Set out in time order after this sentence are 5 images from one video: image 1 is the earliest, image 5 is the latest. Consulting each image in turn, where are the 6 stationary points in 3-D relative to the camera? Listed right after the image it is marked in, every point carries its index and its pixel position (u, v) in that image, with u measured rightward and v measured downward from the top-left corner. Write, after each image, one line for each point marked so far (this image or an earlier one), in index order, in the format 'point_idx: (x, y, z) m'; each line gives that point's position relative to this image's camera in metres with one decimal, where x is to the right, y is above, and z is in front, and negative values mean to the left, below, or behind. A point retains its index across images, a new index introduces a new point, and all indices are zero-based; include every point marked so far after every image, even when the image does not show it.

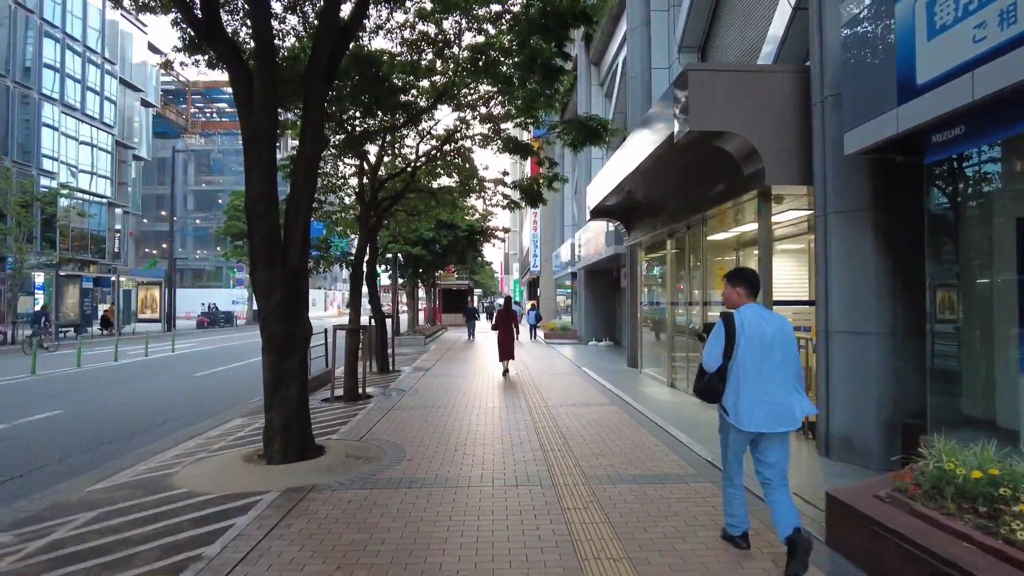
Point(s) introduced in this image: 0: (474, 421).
0: (-0.5, -1.7, +9.4) m
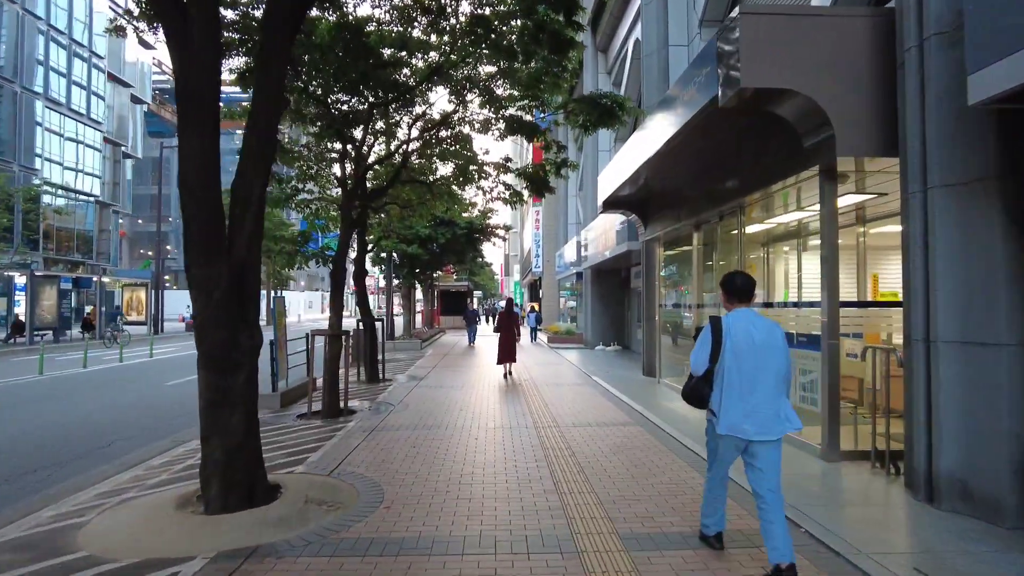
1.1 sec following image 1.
0: (-0.4, -1.7, +7.9) m
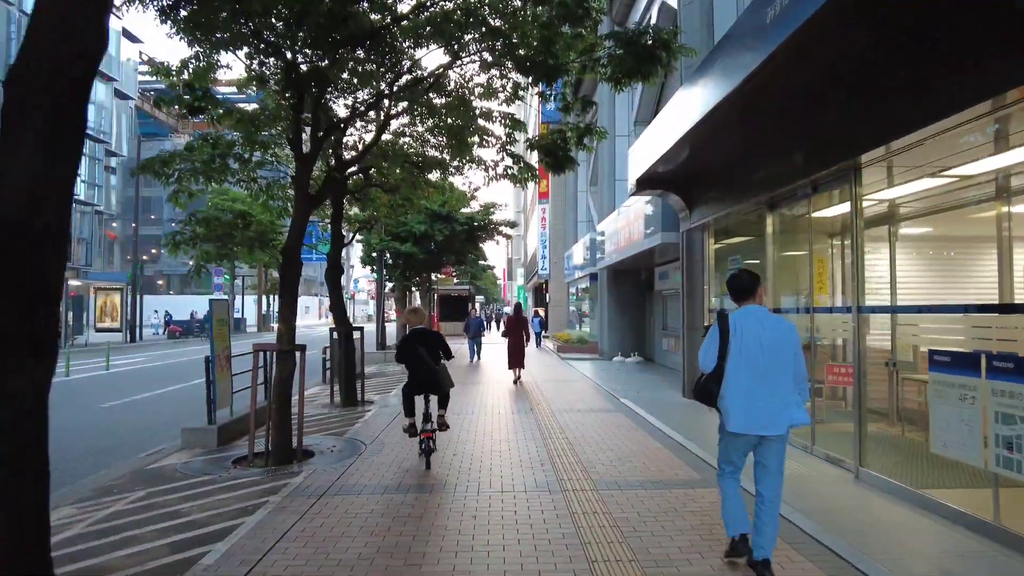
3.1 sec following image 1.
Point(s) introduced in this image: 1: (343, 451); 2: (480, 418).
0: (-0.3, -1.7, +5.1) m
1: (-1.9, -1.8, +8.2) m
2: (-0.5, -1.9, +10.6) m
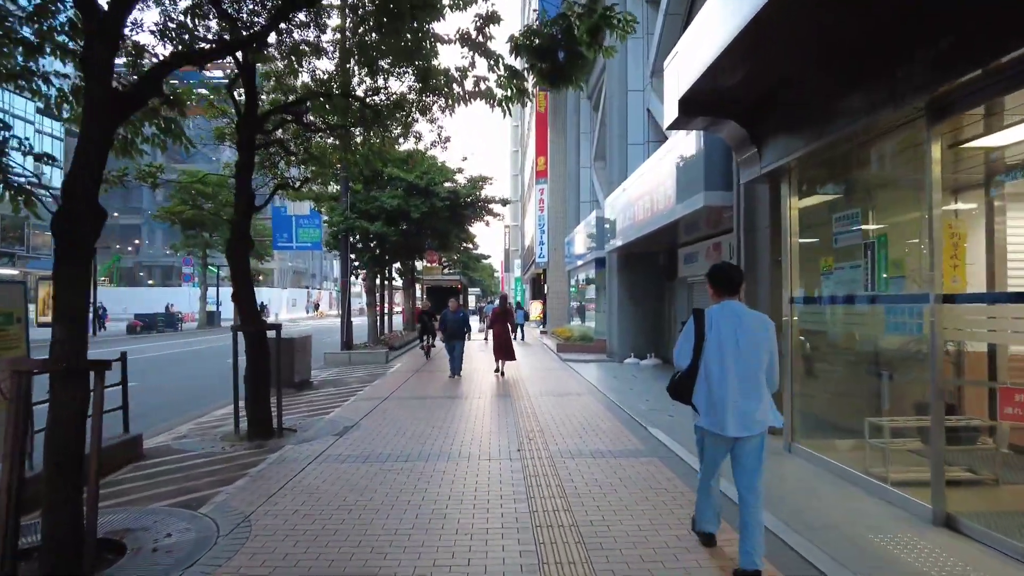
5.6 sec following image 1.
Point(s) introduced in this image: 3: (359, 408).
0: (-0.5, -1.5, +1.5) m
1: (-2.1, -1.6, +4.6) m
2: (-0.7, -1.7, +7.0) m
3: (-2.2, -1.7, +10.3) m
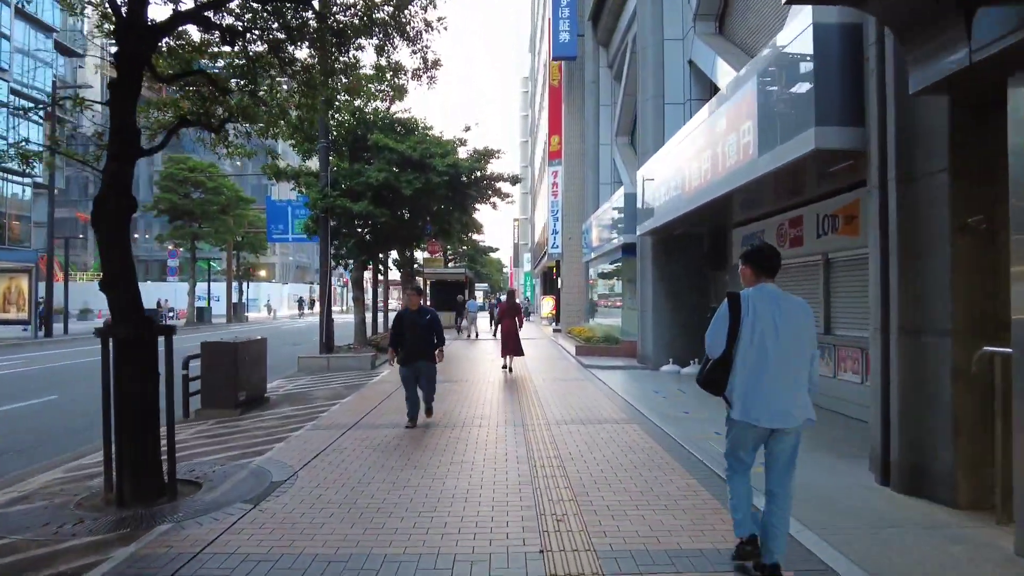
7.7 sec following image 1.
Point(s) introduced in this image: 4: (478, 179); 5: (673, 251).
0: (-0.5, -1.4, -1.5) m
1: (-2.0, -1.5, +1.5) m
2: (-0.6, -1.6, +4.0) m
3: (-2.1, -1.6, +7.3) m
4: (-0.9, +2.7, +18.1) m
5: (+3.1, +0.7, +14.2) m
